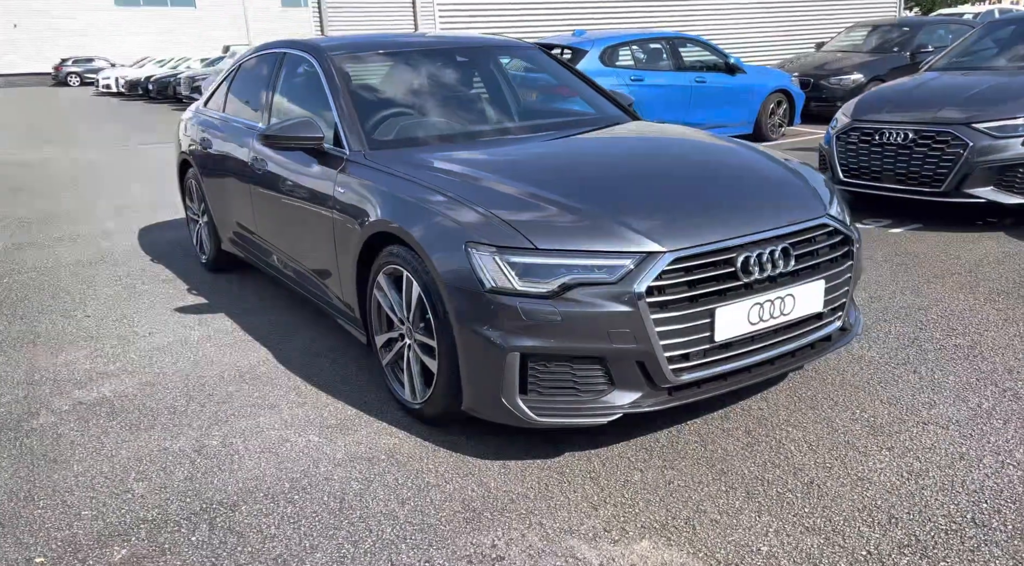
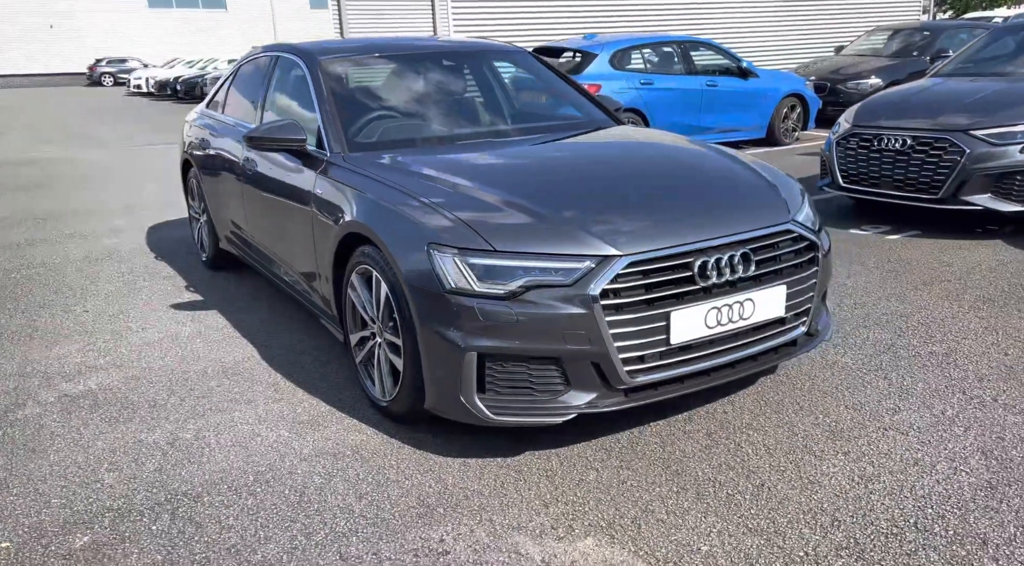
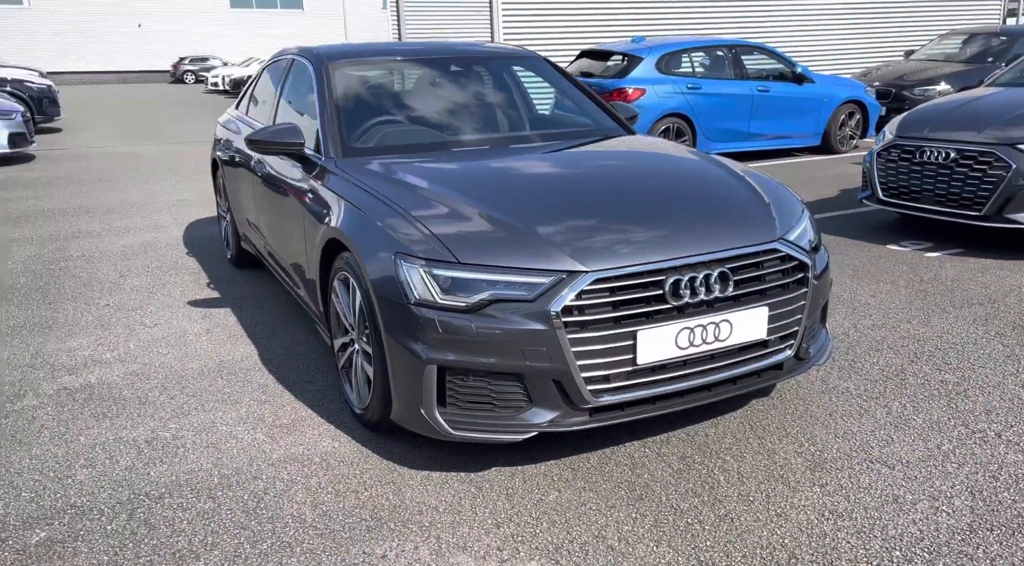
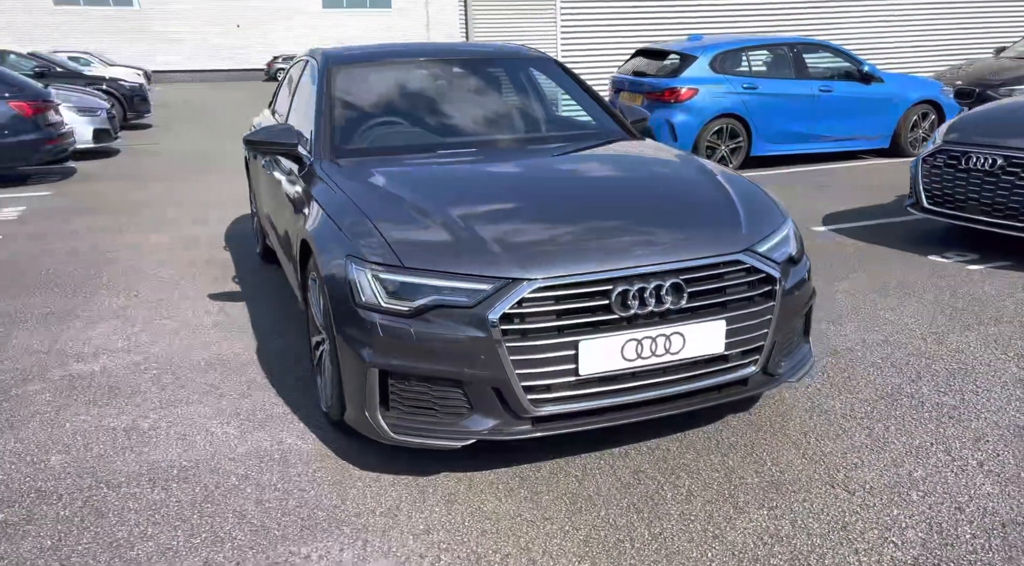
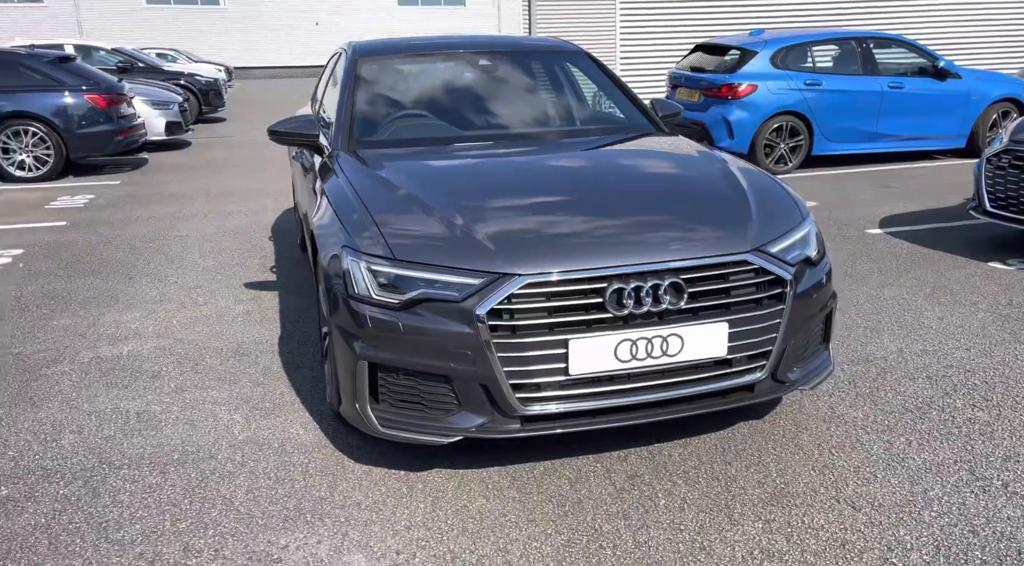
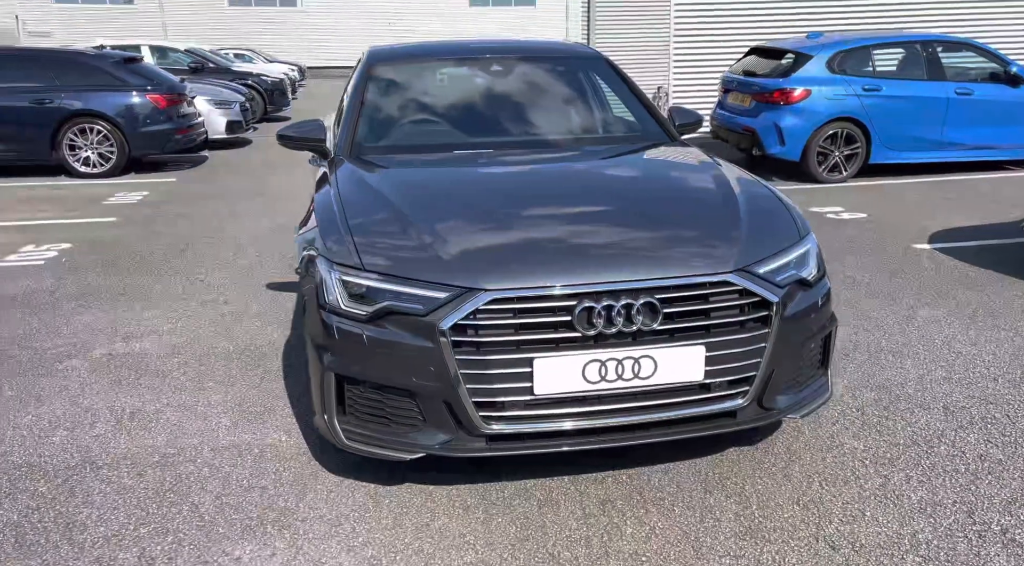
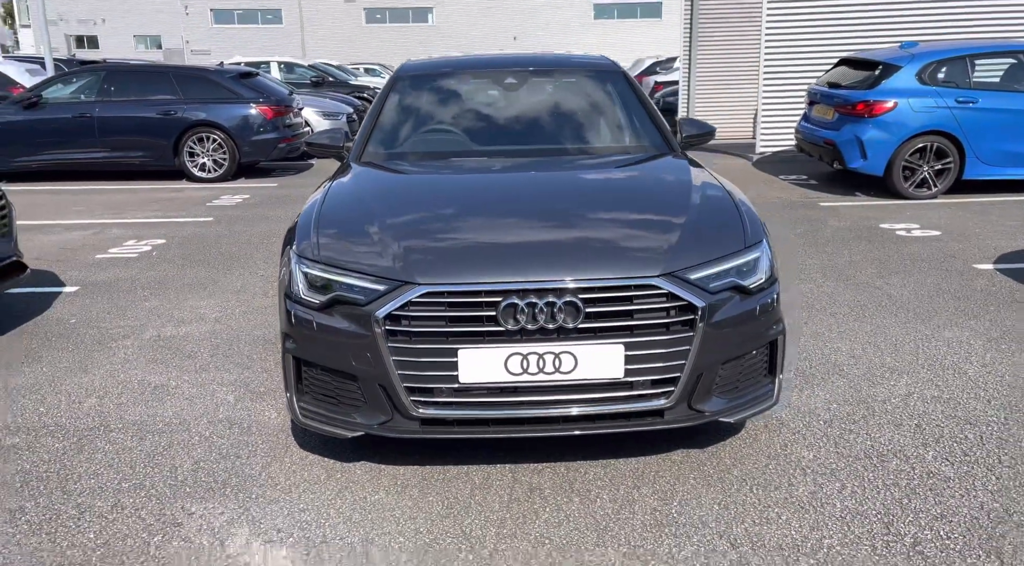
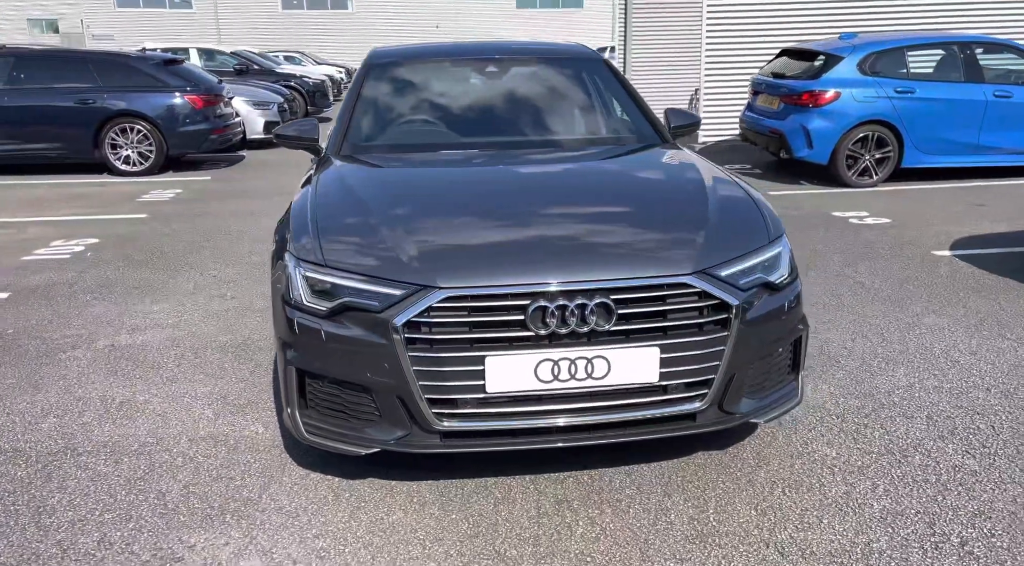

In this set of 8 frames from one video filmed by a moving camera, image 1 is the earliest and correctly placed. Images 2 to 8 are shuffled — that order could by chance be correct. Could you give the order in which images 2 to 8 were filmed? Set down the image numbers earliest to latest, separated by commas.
2, 3, 4, 5, 6, 8, 7
